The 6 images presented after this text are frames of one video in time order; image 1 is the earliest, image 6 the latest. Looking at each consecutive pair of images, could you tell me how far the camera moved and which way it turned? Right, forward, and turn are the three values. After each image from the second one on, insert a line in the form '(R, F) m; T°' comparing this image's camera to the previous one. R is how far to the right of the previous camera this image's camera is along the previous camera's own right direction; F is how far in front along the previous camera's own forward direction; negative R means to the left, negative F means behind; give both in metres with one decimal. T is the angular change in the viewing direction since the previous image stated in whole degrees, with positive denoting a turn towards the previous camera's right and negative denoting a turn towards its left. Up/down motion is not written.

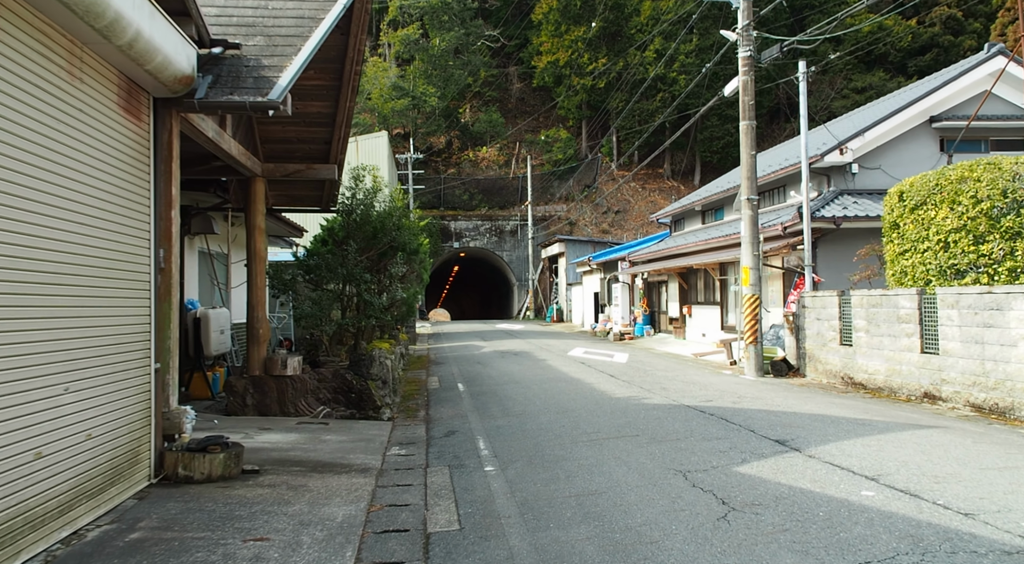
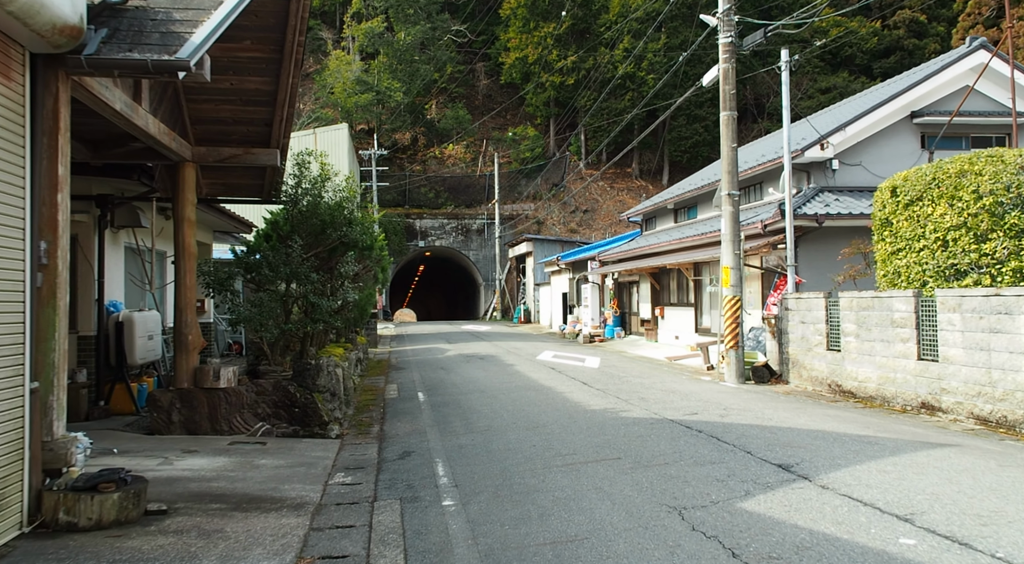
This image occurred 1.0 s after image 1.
(0.0, +0.9) m; +3°
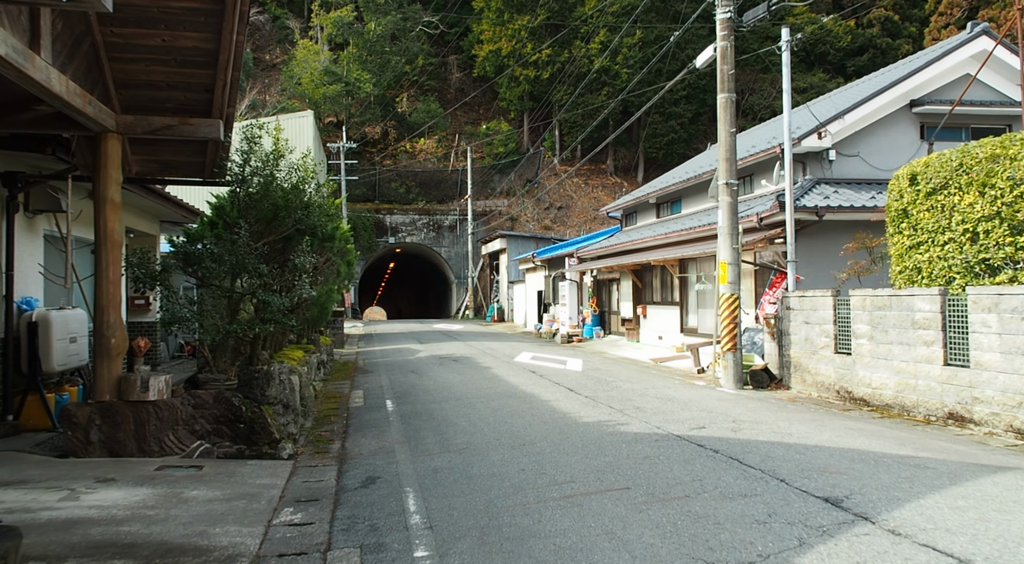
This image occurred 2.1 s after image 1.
(-0.1, +1.1) m; +2°
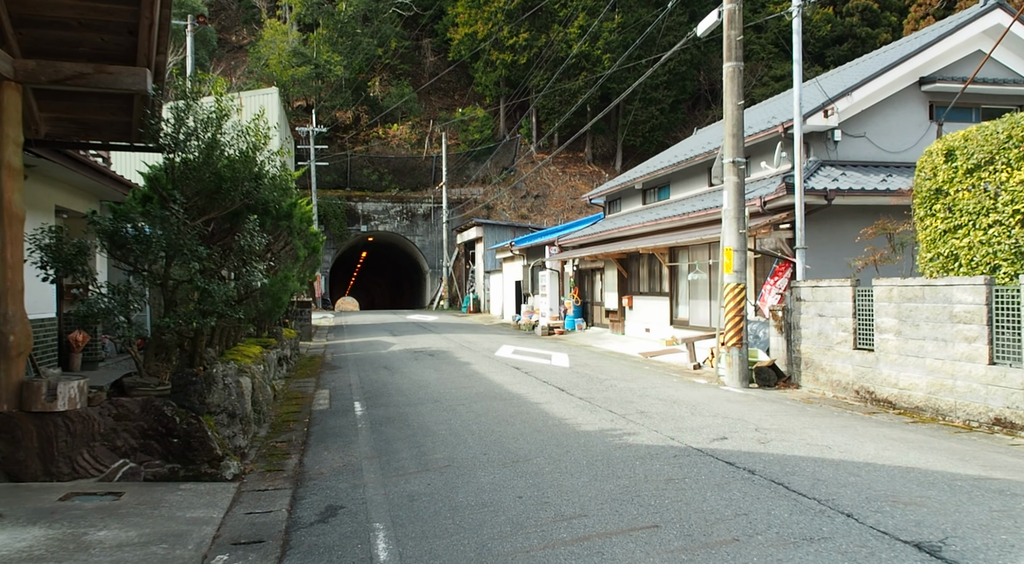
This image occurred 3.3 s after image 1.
(-0.1, +1.1) m; +2°
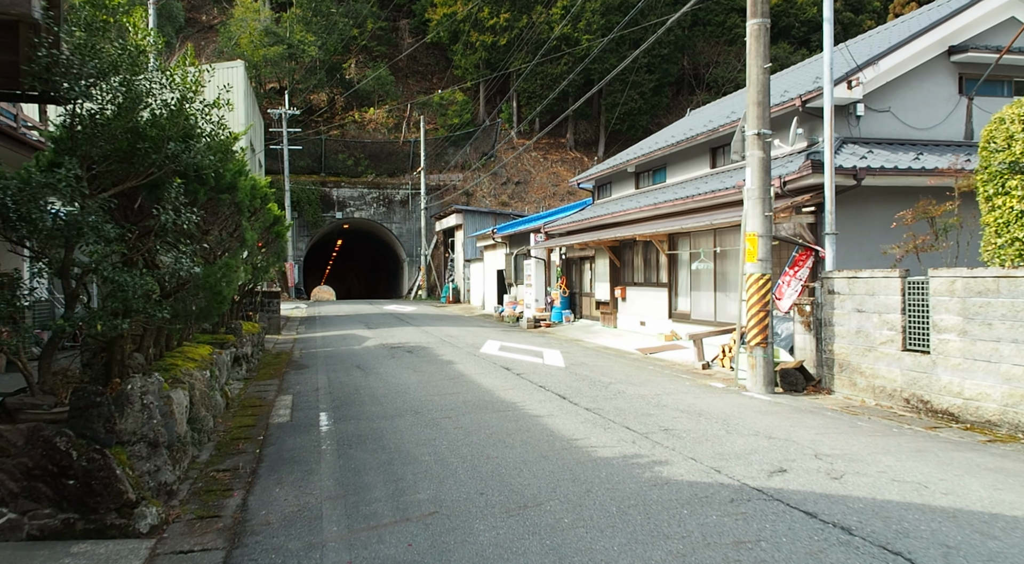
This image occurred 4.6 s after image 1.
(-0.2, +1.4) m; +2°
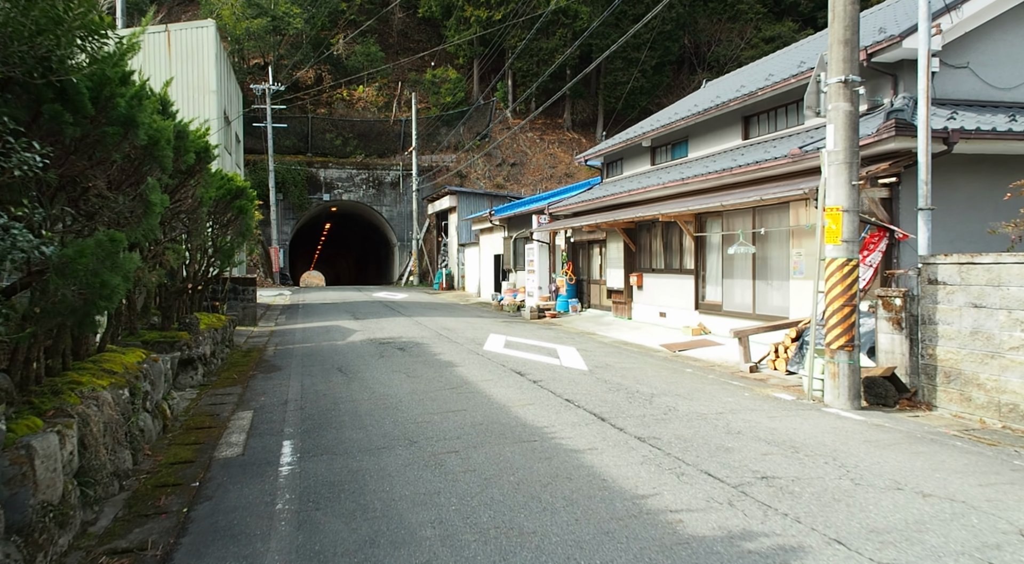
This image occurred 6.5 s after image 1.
(-0.3, +1.9) m; +1°
